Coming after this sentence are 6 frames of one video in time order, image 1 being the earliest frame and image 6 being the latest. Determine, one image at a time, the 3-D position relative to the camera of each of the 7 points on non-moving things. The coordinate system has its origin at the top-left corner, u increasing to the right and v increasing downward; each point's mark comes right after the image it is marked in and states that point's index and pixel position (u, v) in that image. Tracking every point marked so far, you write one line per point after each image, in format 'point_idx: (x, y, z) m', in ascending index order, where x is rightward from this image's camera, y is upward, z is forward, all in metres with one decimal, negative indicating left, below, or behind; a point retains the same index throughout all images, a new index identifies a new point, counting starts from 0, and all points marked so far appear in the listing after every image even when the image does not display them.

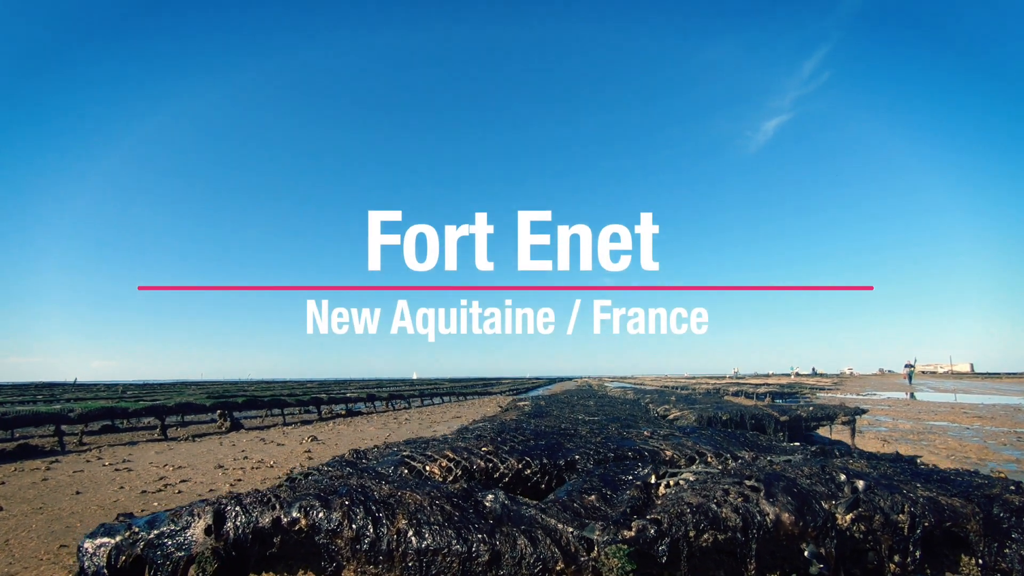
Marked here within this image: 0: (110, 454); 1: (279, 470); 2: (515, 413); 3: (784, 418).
0: (-15.4, -6.4, +18.7) m
1: (-6.6, -5.2, +13.7) m
2: (+0.1, -3.1, +11.9) m
3: (+8.8, -4.2, +15.7) m
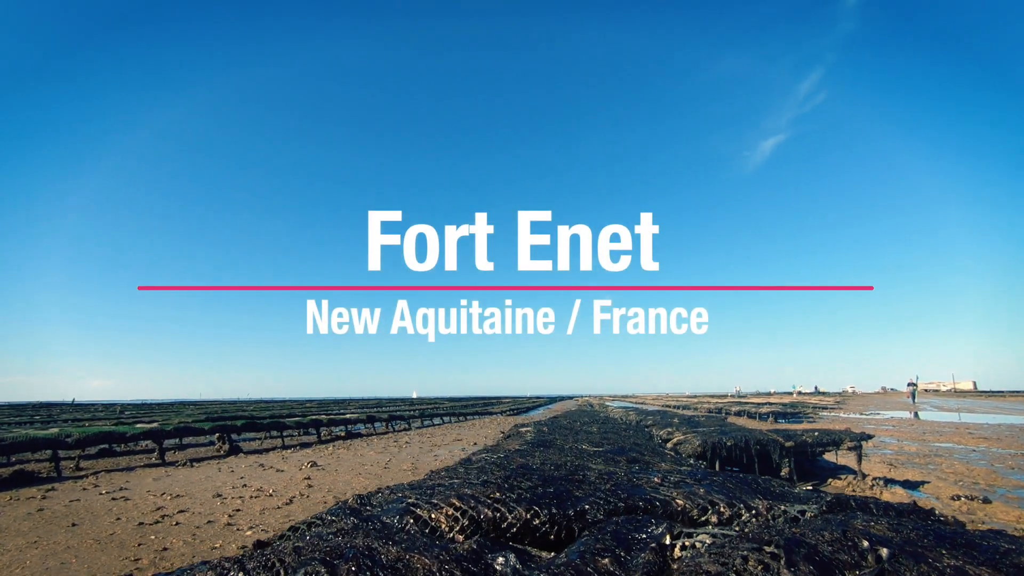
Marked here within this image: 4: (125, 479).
0: (-15.4, -7.3, +18.4) m
1: (-6.5, -5.9, +13.5) m
2: (+0.2, -3.7, +11.7) m
3: (+8.8, -5.0, +15.5) m
4: (-15.2, -7.5, +19.1) m
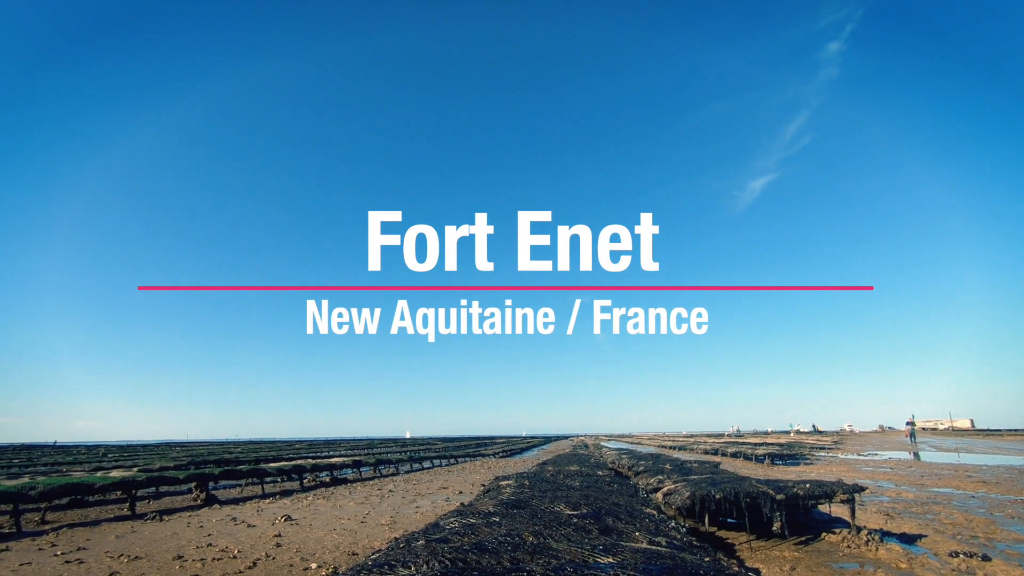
0: (-16.0, -9.0, +17.4) m
1: (-7.1, -7.2, +12.7) m
2: (-0.4, -4.9, +11.2) m
3: (+8.3, -6.4, +15.0) m
4: (-15.8, -9.2, +18.0) m
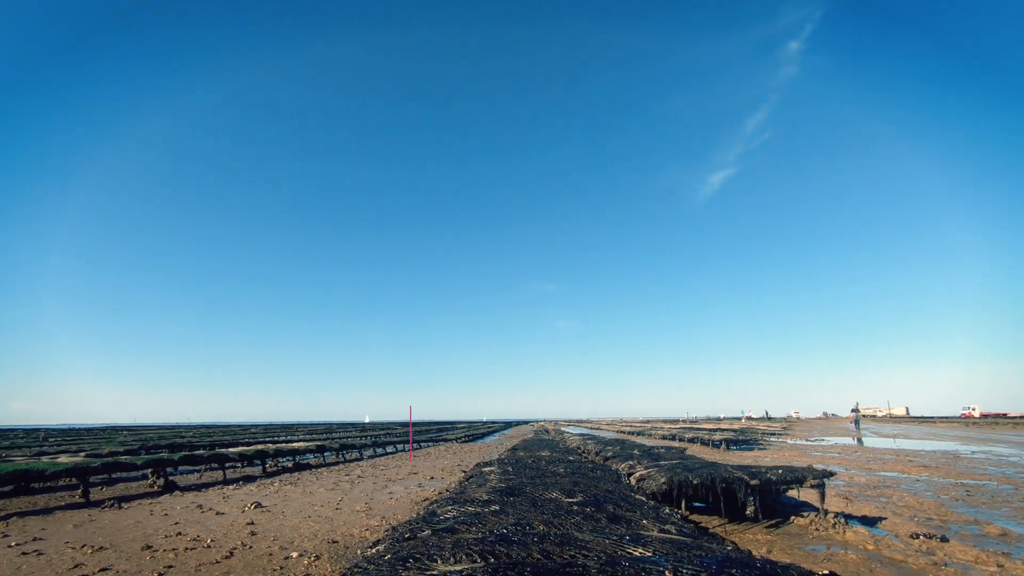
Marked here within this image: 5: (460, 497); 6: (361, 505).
0: (-16.7, -8.1, +16.4) m
1: (-7.4, -6.7, +12.2) m
2: (-0.6, -4.5, +11.1) m
3: (+7.7, -6.2, +15.5) m
4: (-16.5, -8.3, +17.0) m
5: (-1.0, -4.2, +9.9) m
6: (-6.1, -8.7, +19.6) m
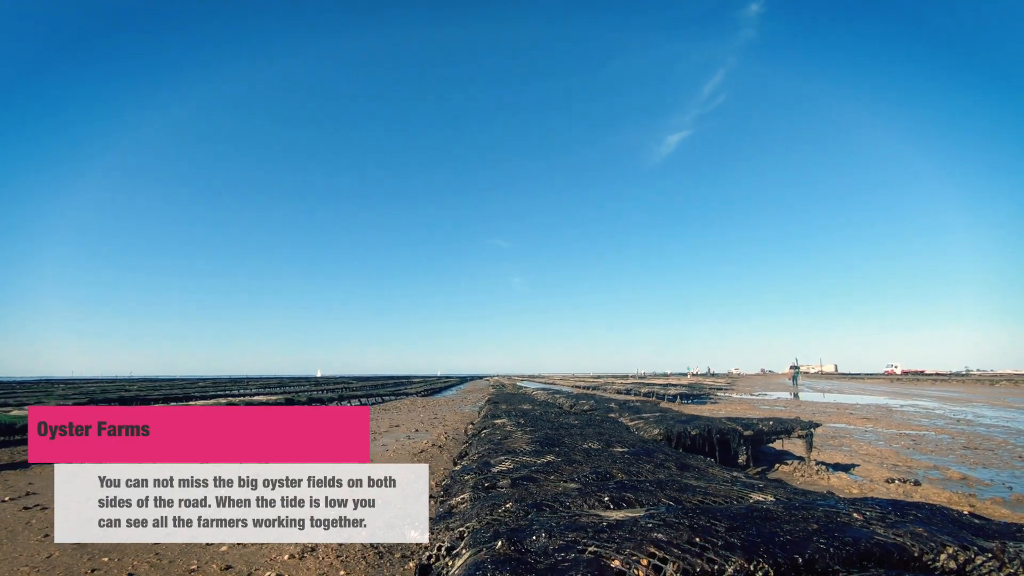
0: (-16.4, -6.3, +15.7) m
1: (-6.9, -5.4, +12.2) m
2: (+0.1, -3.5, +11.4) m
3: (+8.0, -4.9, +16.5) m
4: (-16.3, -6.4, +16.4) m
5: (-0.3, -3.3, +10.1) m
6: (-6.1, -6.8, +19.8) m
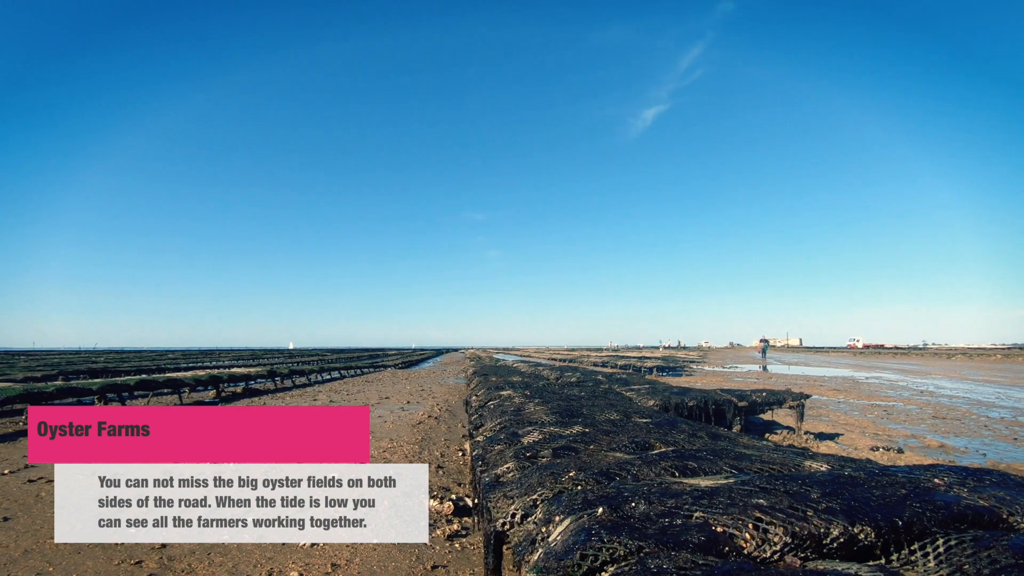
0: (-16.3, -5.3, +15.3) m
1: (-6.6, -4.7, +12.2) m
2: (+0.4, -2.9, +11.6) m
3: (+8.1, -4.1, +17.1) m
4: (-16.2, -5.4, +16.0) m
5: (+0.2, -2.8, +10.3) m
6: (-6.1, -5.7, +19.9) m
